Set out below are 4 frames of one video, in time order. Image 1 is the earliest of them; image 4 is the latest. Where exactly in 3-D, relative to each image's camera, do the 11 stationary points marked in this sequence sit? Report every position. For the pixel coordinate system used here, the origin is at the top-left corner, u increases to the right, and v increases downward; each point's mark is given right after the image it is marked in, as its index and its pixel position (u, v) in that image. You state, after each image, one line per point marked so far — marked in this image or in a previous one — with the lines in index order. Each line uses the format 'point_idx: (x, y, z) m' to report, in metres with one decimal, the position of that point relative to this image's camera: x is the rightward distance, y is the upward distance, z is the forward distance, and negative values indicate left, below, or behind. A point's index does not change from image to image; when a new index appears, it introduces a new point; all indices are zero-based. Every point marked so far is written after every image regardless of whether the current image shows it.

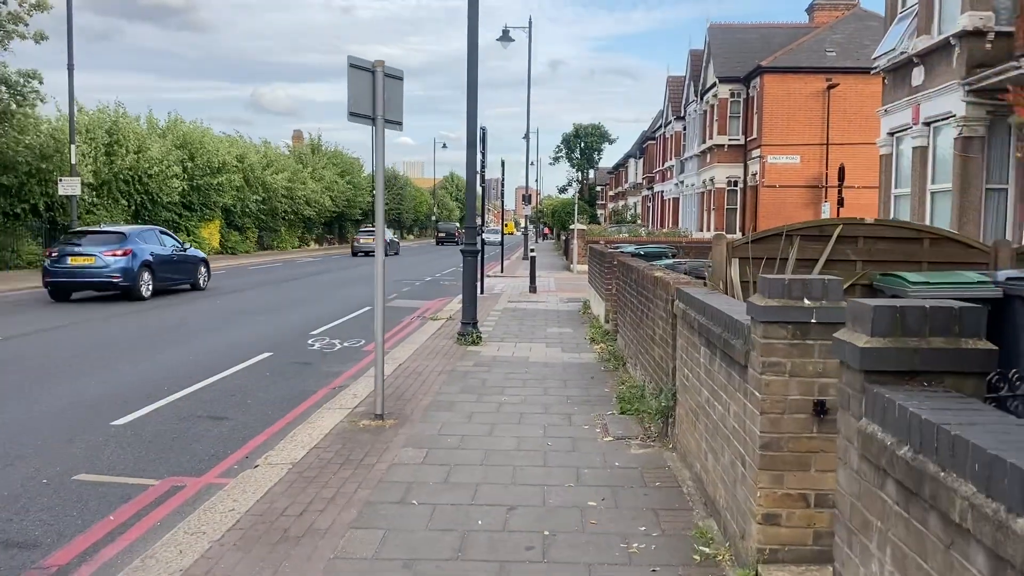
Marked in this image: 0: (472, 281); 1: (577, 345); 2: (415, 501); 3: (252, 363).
0: (-0.5, +0.1, +11.3) m
1: (+0.9, -0.8, +11.4) m
2: (-0.6, -1.2, +4.9) m
3: (-3.1, -0.9, +10.2) m
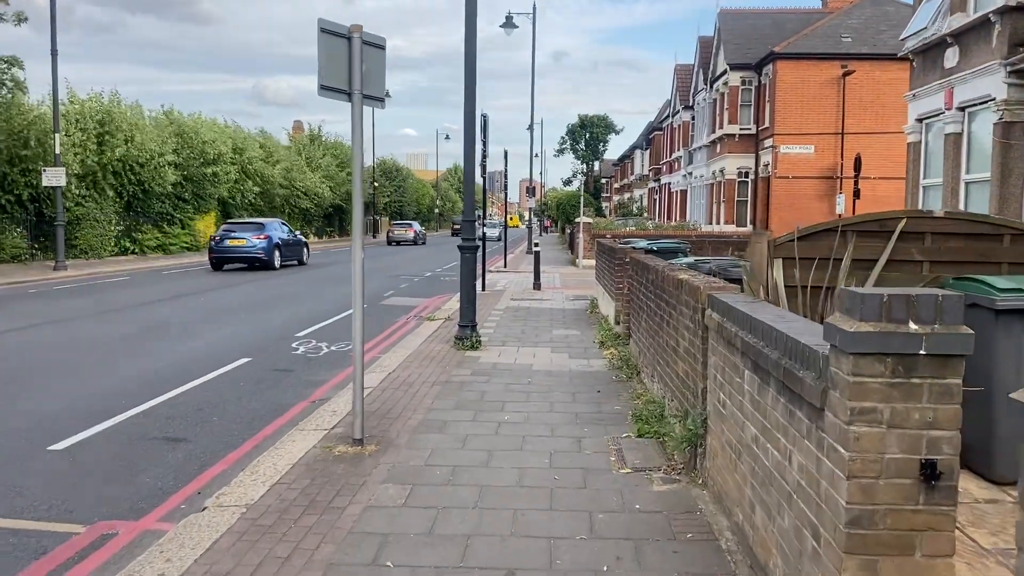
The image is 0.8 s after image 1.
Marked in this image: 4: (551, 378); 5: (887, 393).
0: (-0.5, +0.1, +10.3) m
1: (+0.9, -0.8, +10.4) m
2: (-0.6, -1.3, +4.0) m
3: (-3.1, -0.9, +9.2) m
4: (+0.4, -0.9, +8.5) m
5: (+1.2, -0.3, +2.6) m
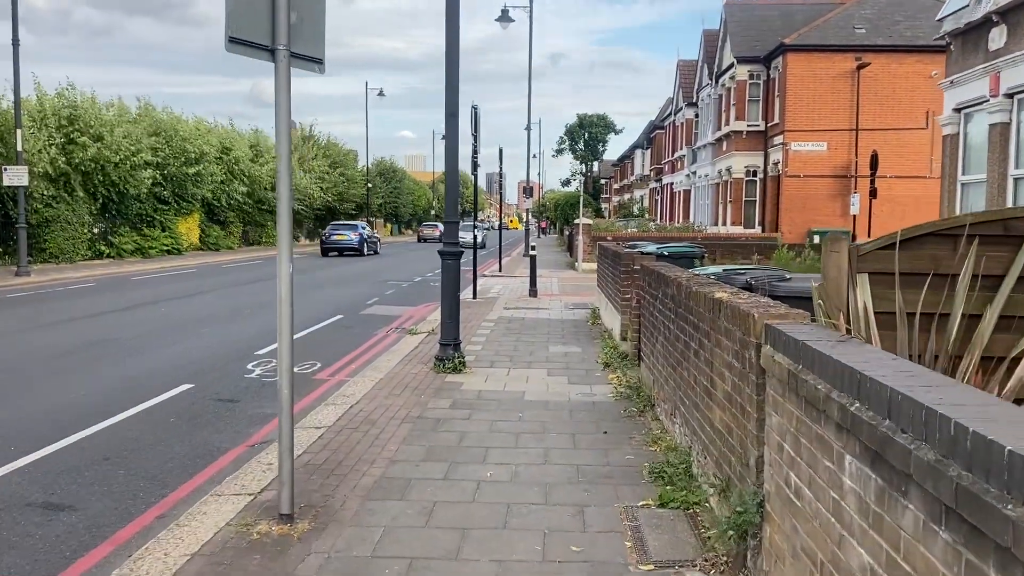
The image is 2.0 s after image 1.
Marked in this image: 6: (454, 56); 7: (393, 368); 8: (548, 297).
0: (-0.6, 0.0, +8.8) m
1: (+0.8, -0.9, +9.0) m
2: (-0.7, -1.4, +2.5) m
3: (-3.2, -1.0, +7.7) m
4: (+0.3, -1.0, +7.1) m
5: (+1.1, -0.4, +1.1) m
6: (-0.6, +2.5, +9.0) m
7: (-1.3, -0.8, +9.1) m
8: (+0.7, -0.2, +17.5) m
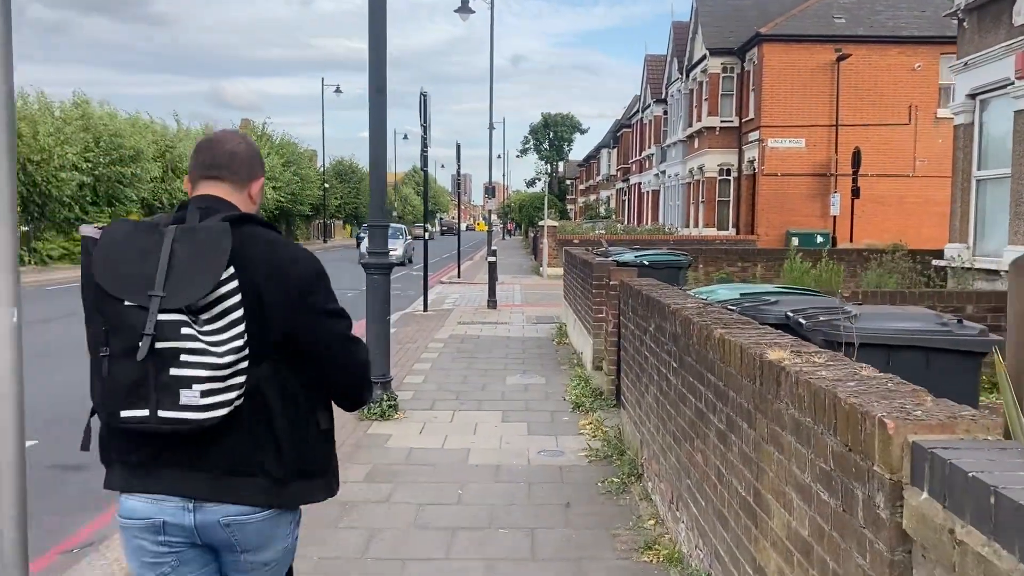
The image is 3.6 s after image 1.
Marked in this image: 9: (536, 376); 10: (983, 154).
0: (-1.1, -0.2, +6.9) m
1: (+0.3, -1.1, +7.1) m
2: (-0.9, -1.6, +0.6) m
3: (-3.6, -1.2, +5.7) m
4: (-0.1, -1.2, +5.2) m
5: (+0.9, -0.6, -0.7) m
6: (-1.1, +2.3, +7.1) m
7: (-1.7, -1.0, +7.1) m
8: (-0.1, -0.4, +15.7) m
9: (+0.3, -0.9, +8.9) m
10: (+6.3, +1.8, +11.4) m
